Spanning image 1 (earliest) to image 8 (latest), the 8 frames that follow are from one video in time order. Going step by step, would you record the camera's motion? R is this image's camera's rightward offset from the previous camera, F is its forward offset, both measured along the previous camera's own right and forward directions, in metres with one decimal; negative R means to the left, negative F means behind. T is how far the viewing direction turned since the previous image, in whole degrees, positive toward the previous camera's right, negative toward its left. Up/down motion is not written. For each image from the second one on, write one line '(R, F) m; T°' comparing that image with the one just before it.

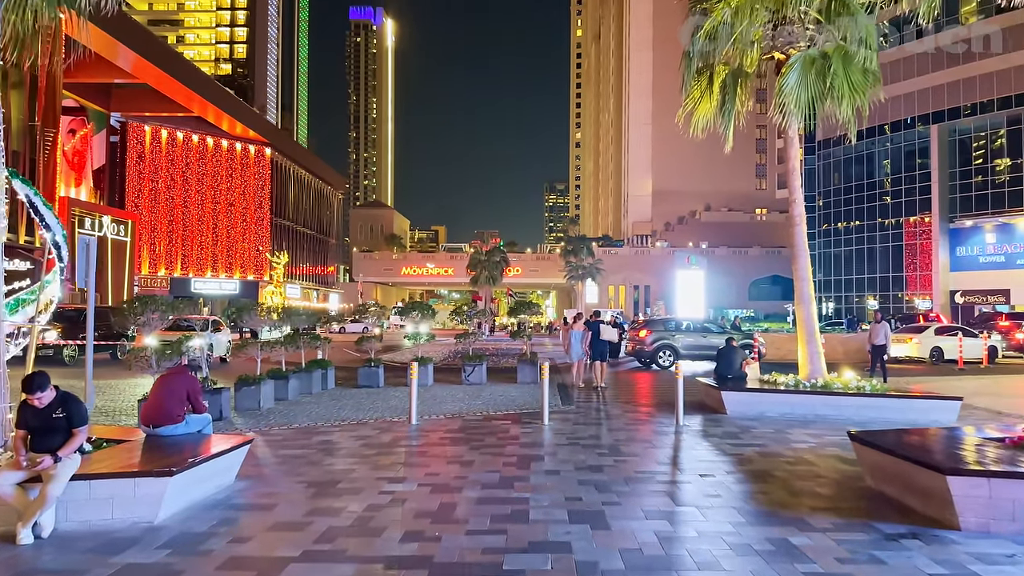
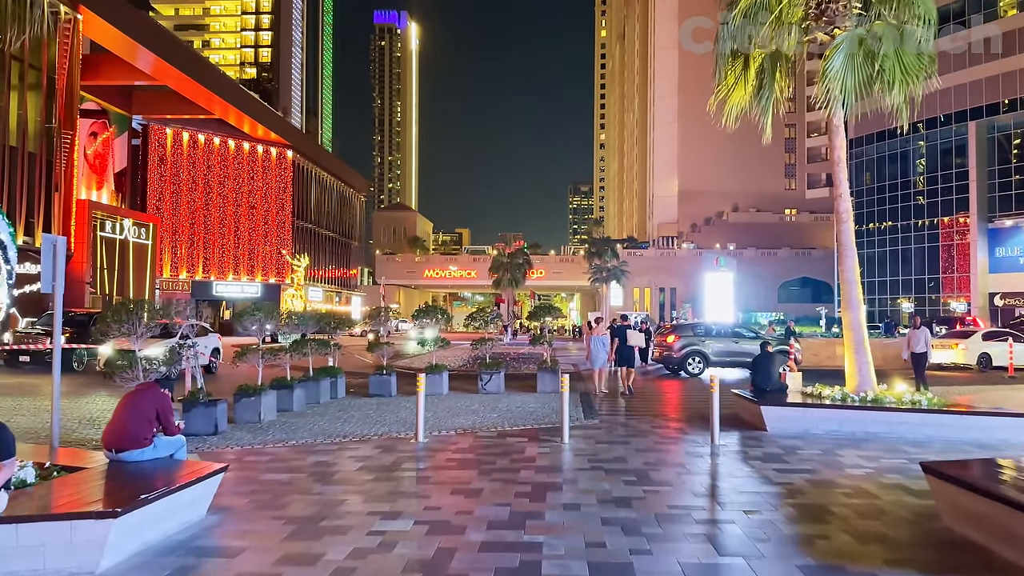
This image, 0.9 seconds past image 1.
(+0.1, +1.0) m; -2°
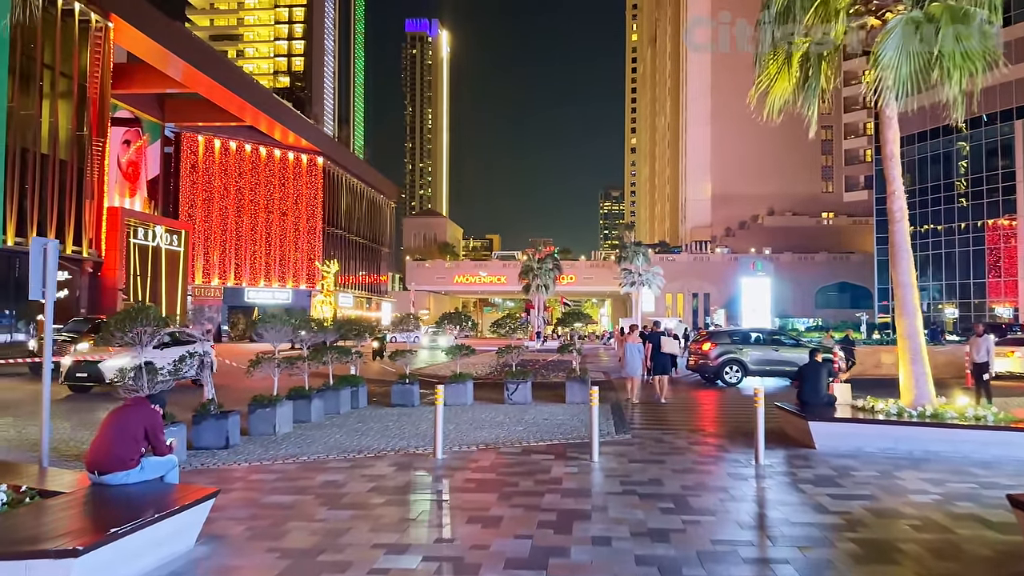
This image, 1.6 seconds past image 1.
(+0.1, +0.7) m; -2°
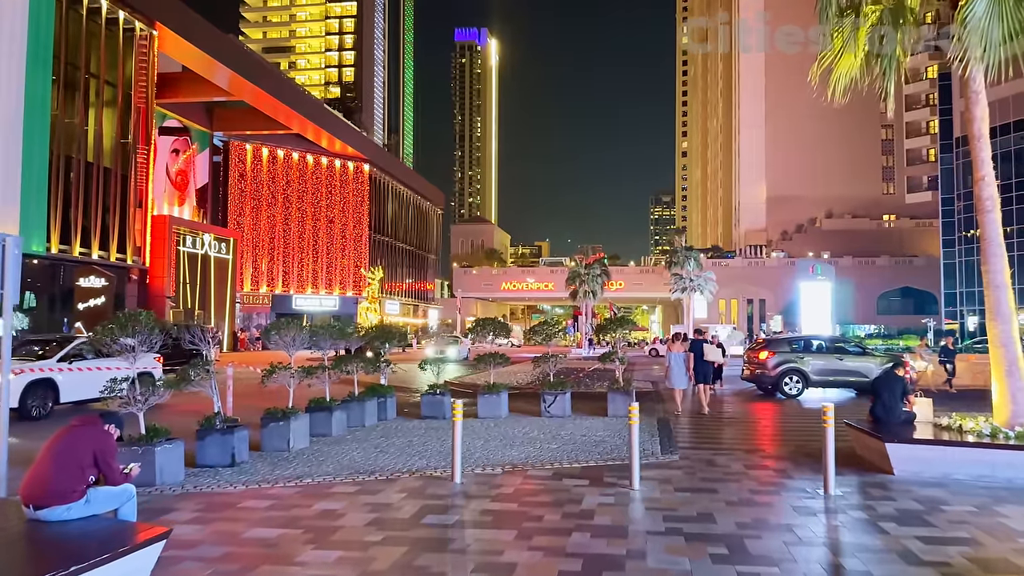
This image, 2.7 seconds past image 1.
(+0.2, +1.1) m; -4°
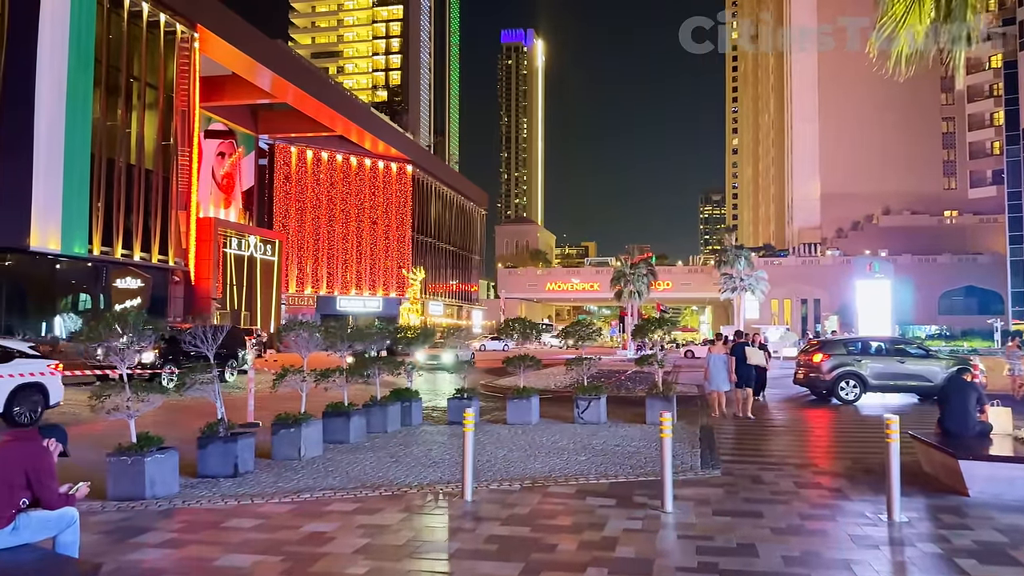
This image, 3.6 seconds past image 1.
(+0.3, +0.8) m; -4°
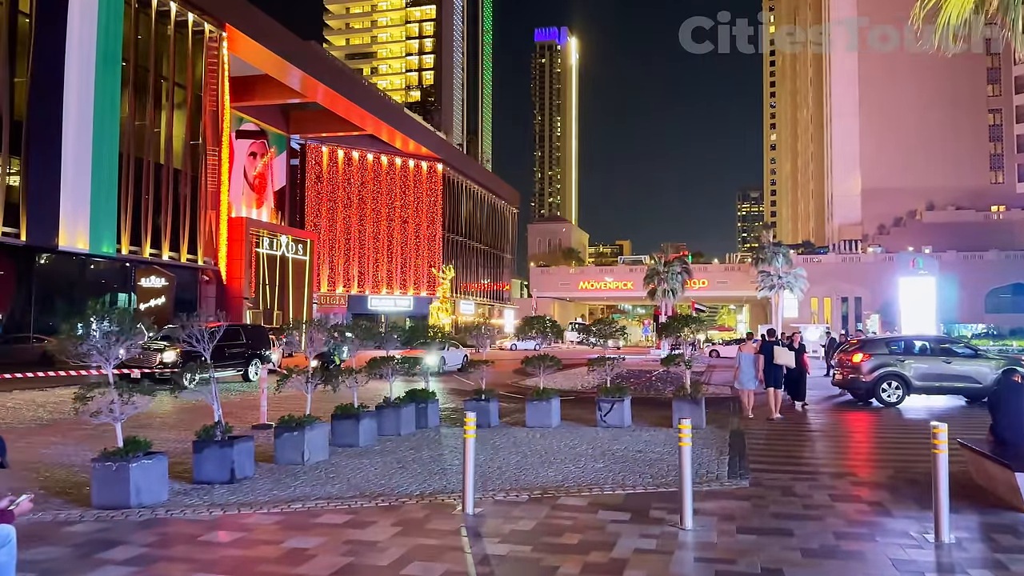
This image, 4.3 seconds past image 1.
(+0.3, +0.6) m; -3°
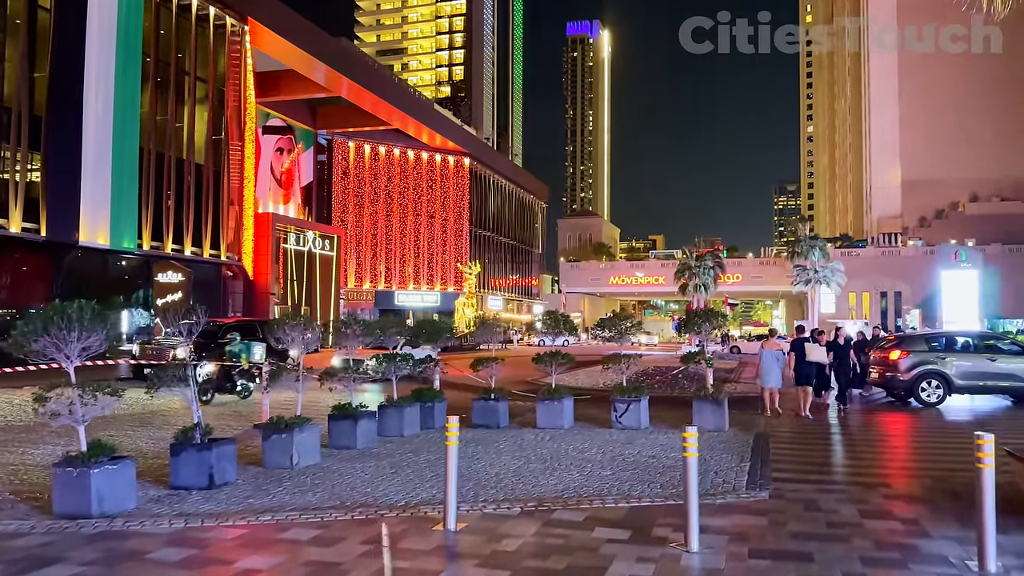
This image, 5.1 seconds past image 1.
(+0.4, +0.7) m; -2°
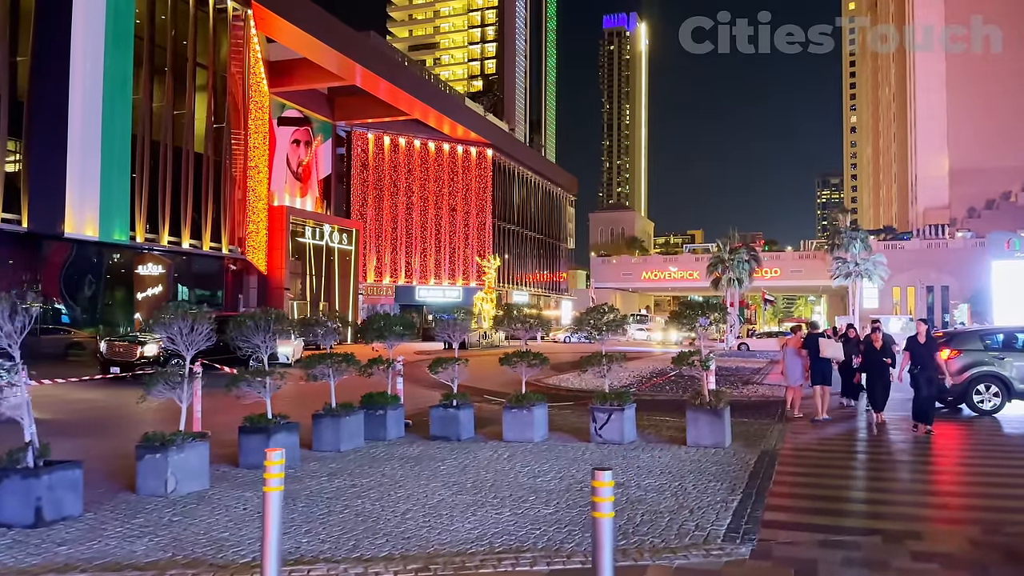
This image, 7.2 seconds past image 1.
(+1.0, +1.9) m; -3°
